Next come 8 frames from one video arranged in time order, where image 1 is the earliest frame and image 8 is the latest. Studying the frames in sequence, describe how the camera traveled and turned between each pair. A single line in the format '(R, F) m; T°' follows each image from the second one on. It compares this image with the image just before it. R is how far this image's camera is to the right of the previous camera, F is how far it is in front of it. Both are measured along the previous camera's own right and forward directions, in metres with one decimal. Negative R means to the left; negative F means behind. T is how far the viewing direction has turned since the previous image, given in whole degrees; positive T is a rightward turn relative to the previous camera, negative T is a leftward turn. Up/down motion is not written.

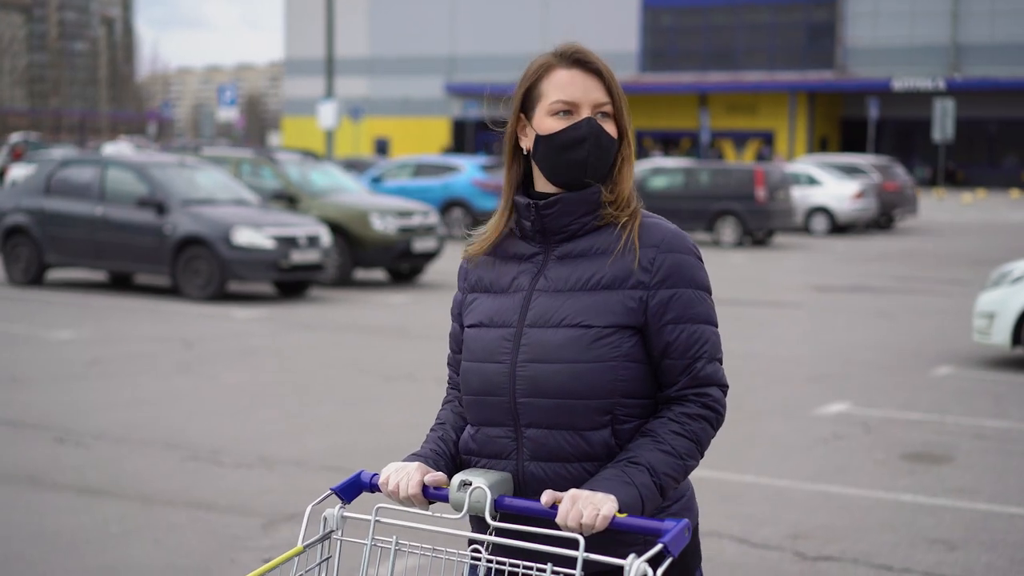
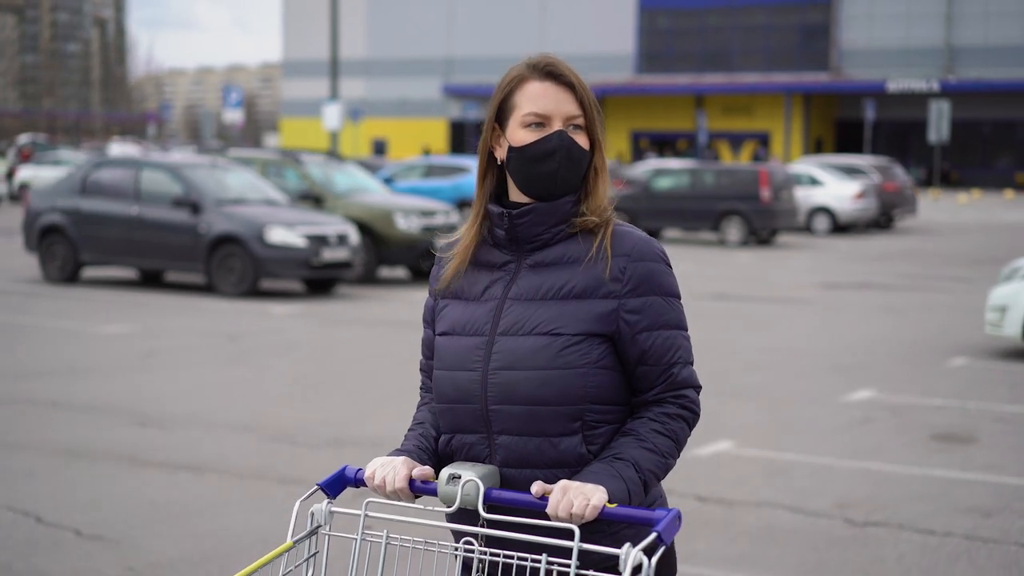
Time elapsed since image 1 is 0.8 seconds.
(-0.2, -0.4) m; 0°
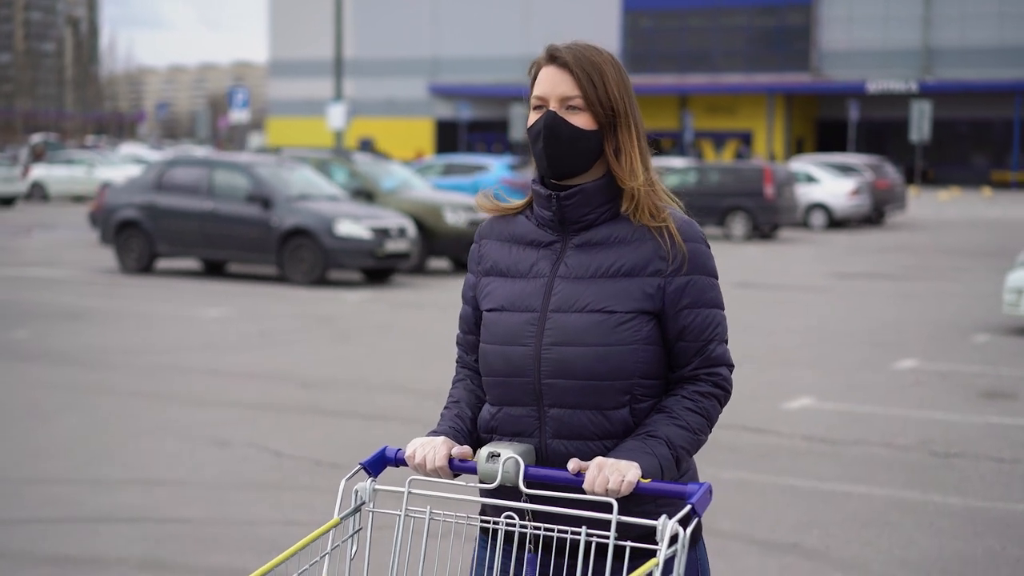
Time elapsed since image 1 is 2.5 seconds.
(-0.6, -1.1) m; +1°
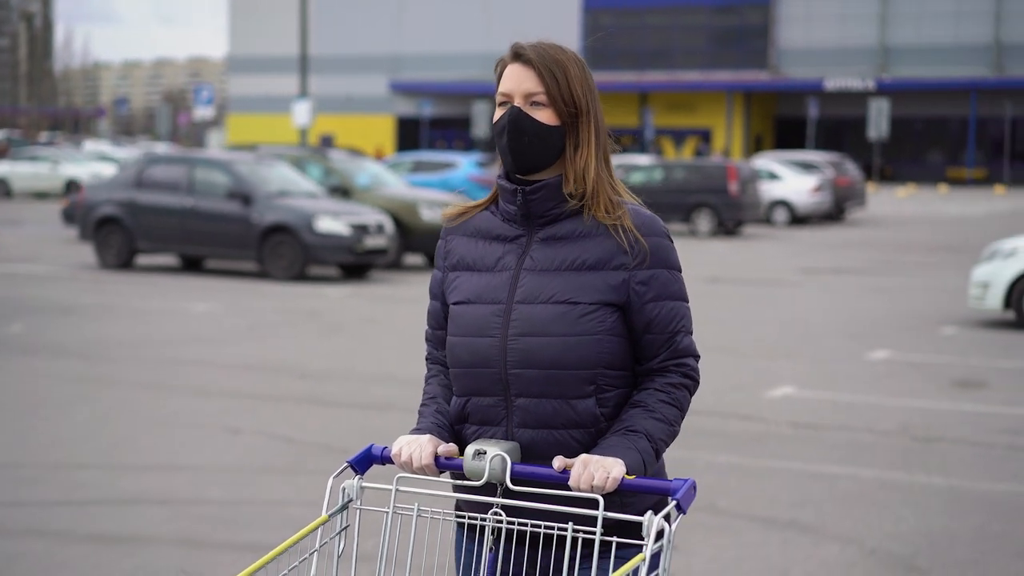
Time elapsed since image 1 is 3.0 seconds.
(-0.2, -0.3) m; +1°
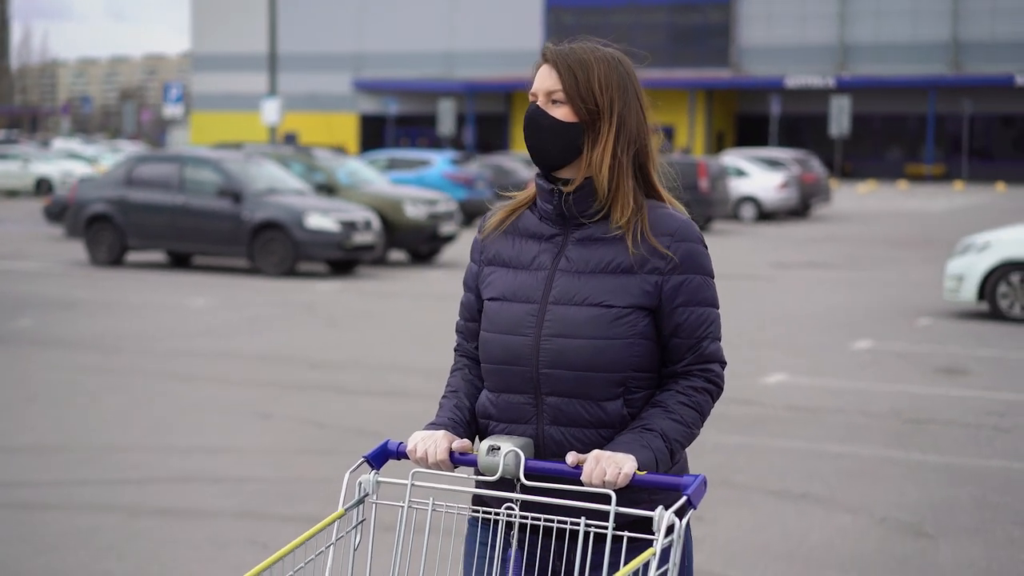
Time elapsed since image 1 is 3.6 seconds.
(-0.2, -0.4) m; +1°
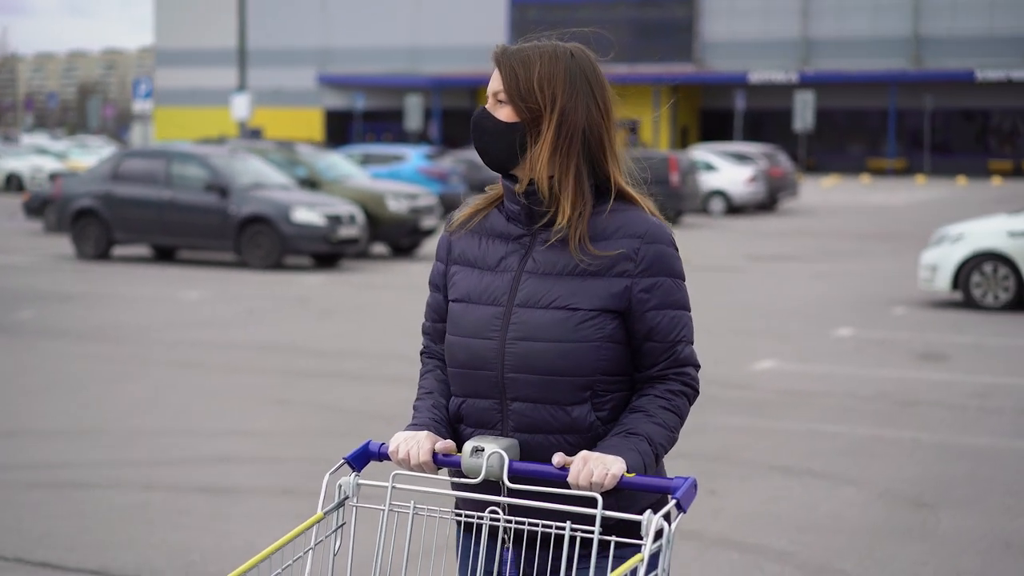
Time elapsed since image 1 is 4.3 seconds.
(+0.9, +0.1) m; -3°
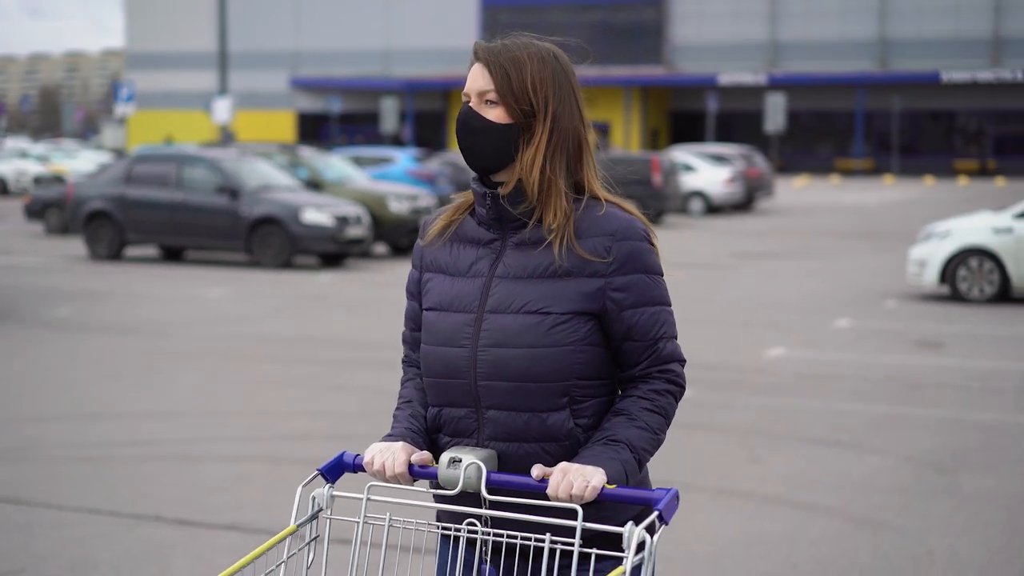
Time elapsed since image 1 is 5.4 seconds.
(-0.3, -0.6) m; +1°
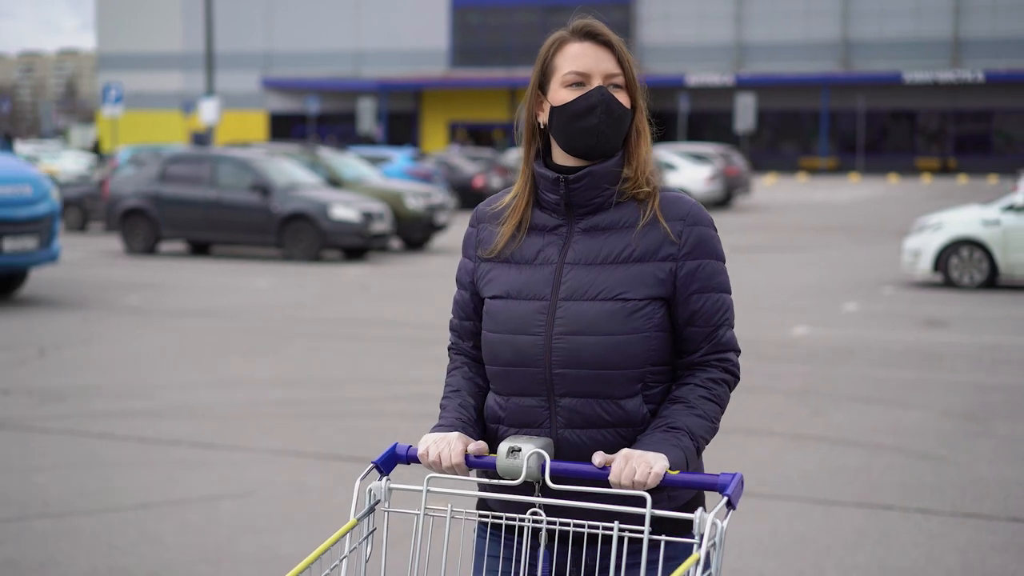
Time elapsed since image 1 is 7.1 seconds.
(-0.5, -1.0) m; +1°
